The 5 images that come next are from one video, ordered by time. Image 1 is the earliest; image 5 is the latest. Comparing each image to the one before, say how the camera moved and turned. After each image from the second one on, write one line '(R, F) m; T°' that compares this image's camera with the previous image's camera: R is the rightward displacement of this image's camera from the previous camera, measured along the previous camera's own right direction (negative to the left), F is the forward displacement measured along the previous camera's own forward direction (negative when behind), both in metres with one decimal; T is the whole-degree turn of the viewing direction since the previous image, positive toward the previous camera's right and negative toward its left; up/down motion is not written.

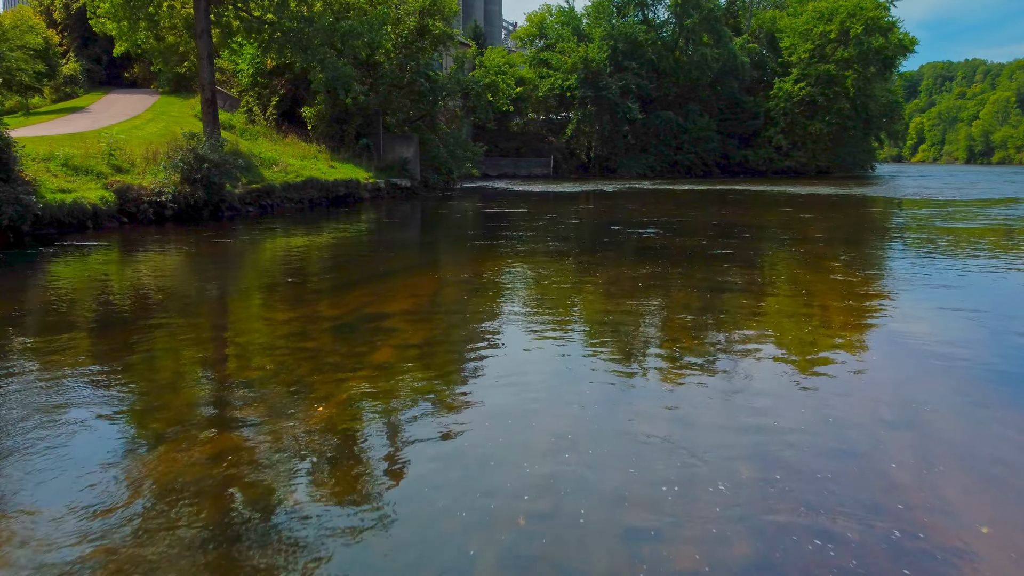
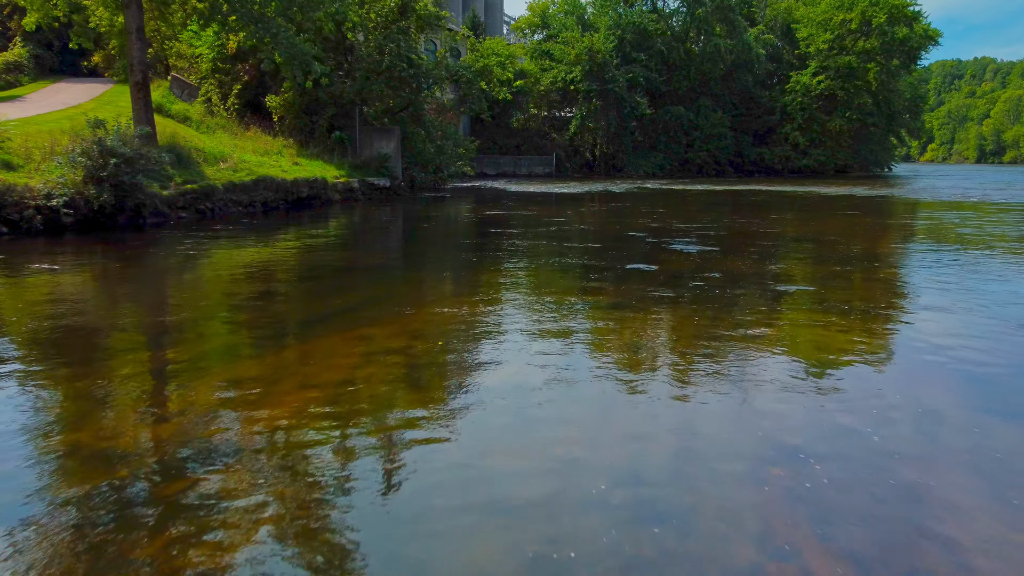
(+0.1, +1.4) m; 0°
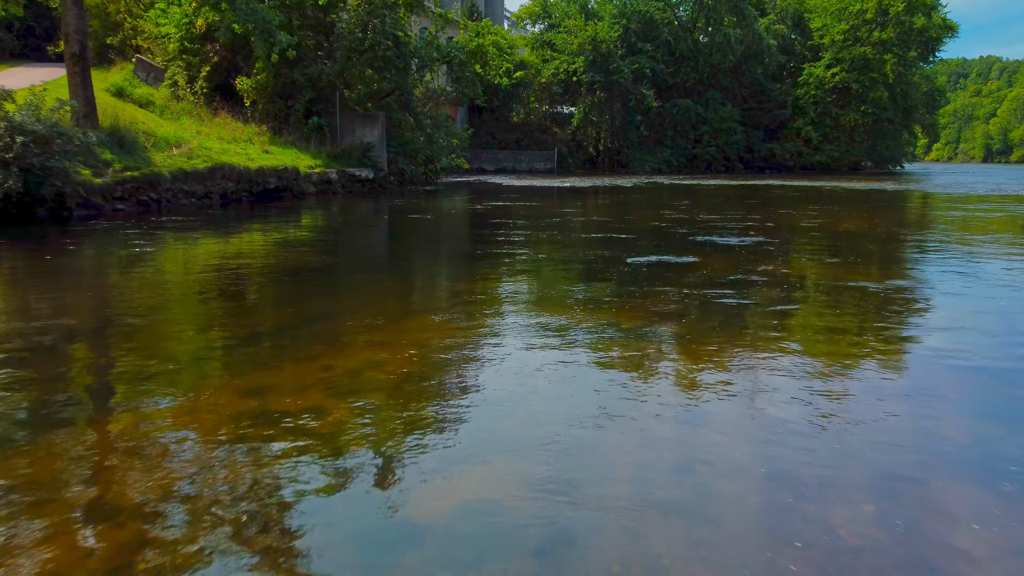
(0.0, +0.9) m; 0°
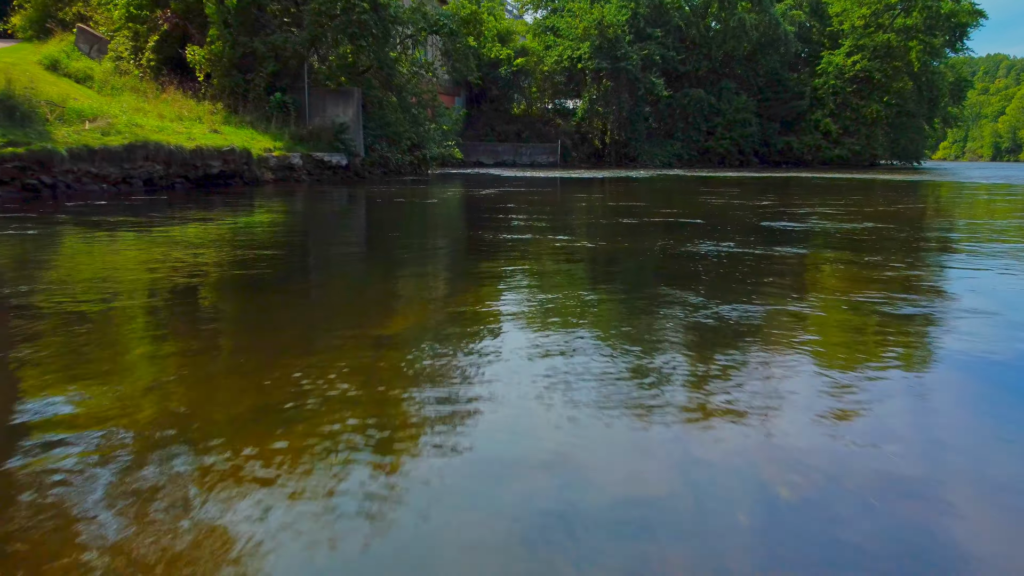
(0.0, +1.3) m; 0°
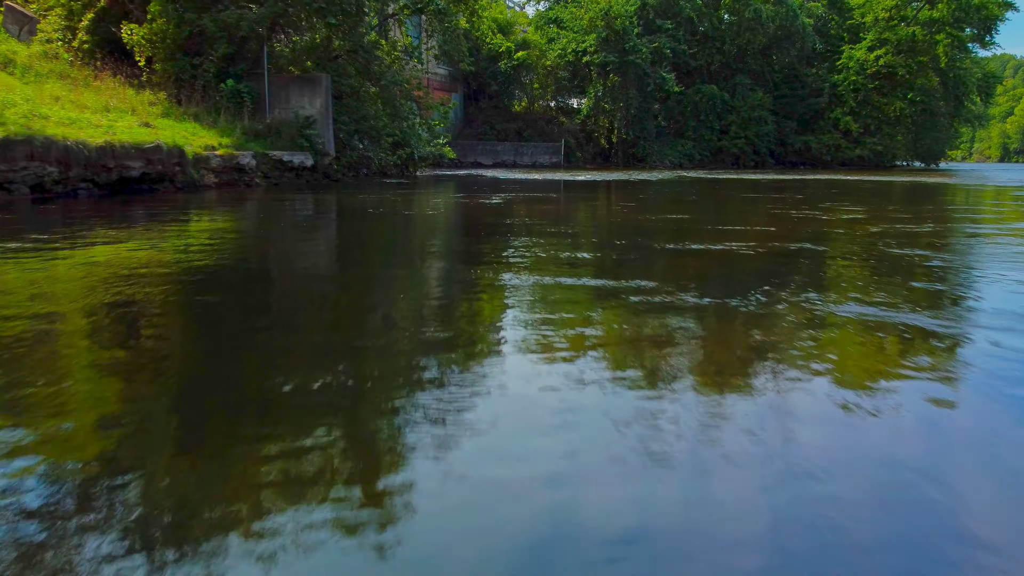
(0.0, +1.2) m; 0°
